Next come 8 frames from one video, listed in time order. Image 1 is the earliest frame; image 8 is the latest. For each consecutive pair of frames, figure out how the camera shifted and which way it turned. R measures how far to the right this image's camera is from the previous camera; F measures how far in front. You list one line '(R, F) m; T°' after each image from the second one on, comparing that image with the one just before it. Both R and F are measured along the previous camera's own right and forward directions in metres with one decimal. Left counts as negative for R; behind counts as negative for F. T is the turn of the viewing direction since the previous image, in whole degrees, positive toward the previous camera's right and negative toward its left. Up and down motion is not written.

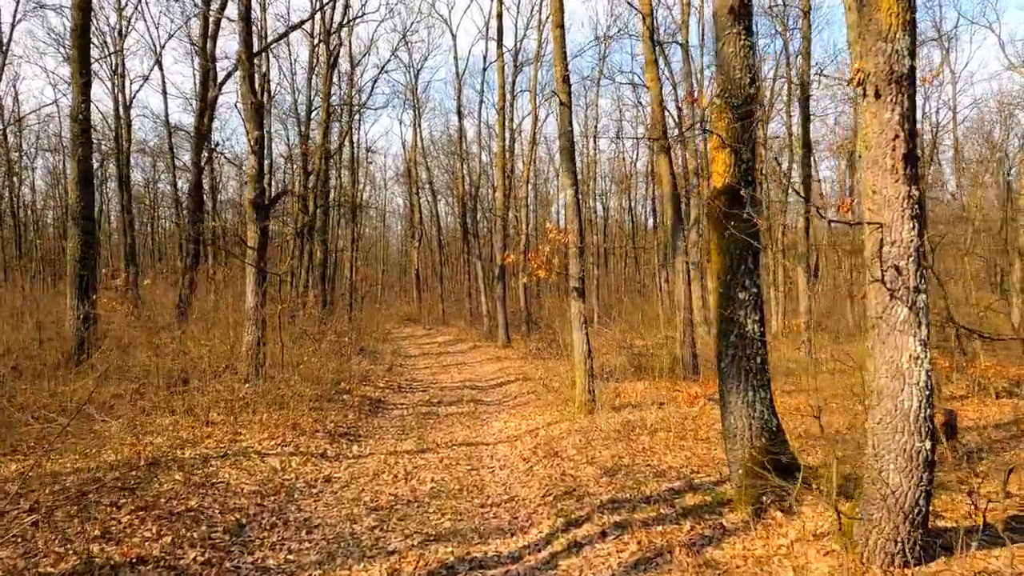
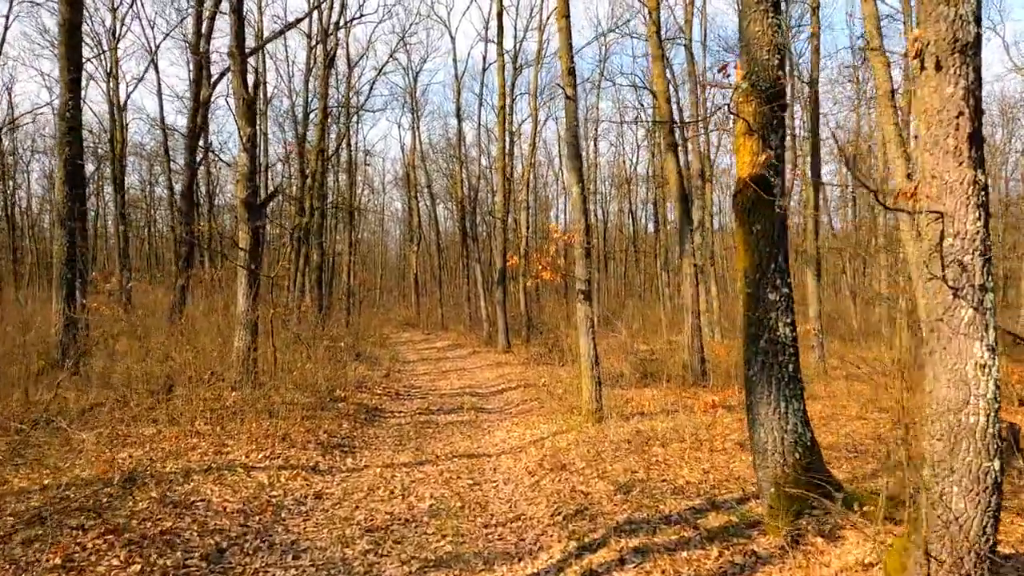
(-0.1, +0.4) m; 0°
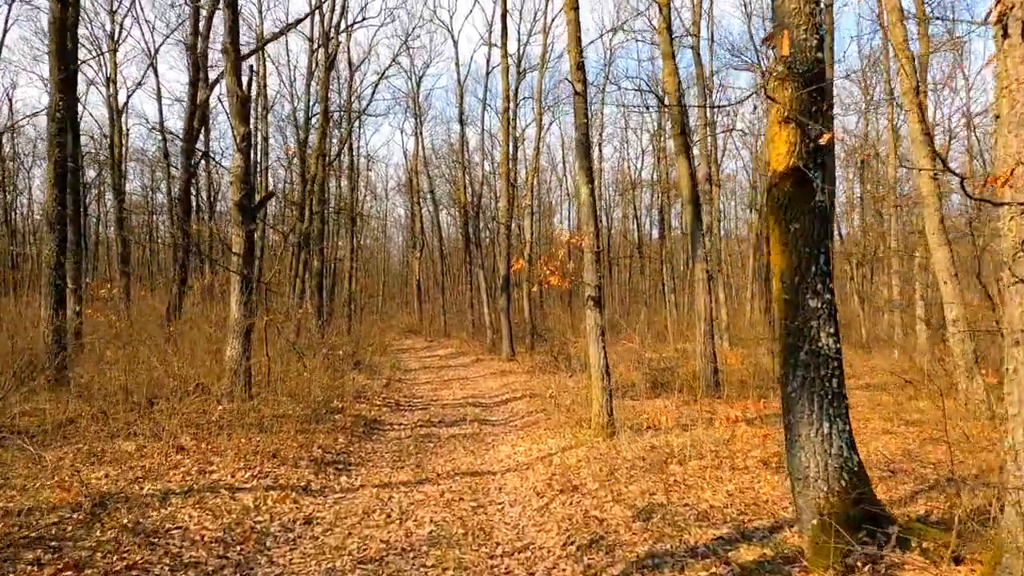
(0.0, +0.5) m; 0°
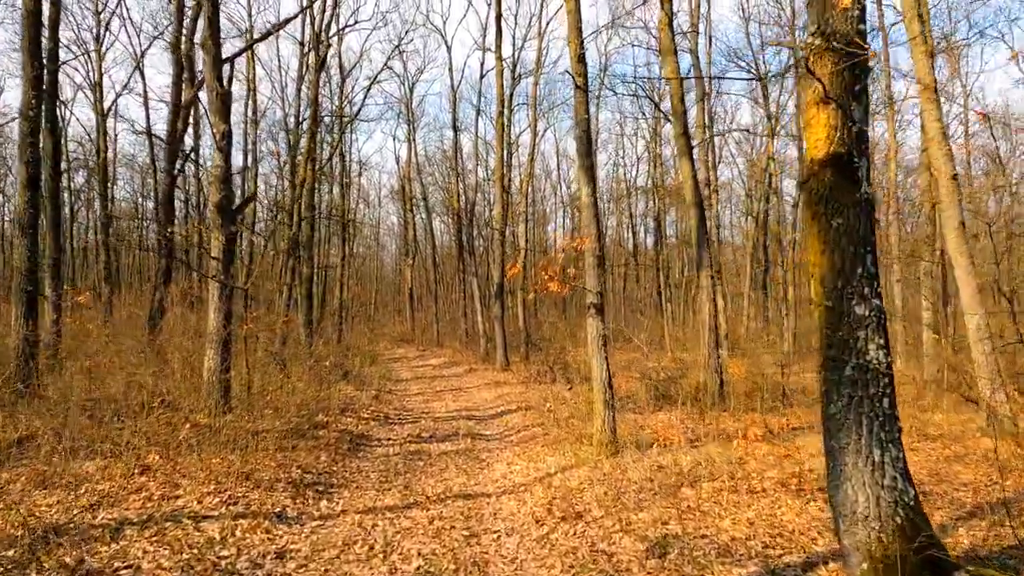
(0.0, +0.5) m; +1°
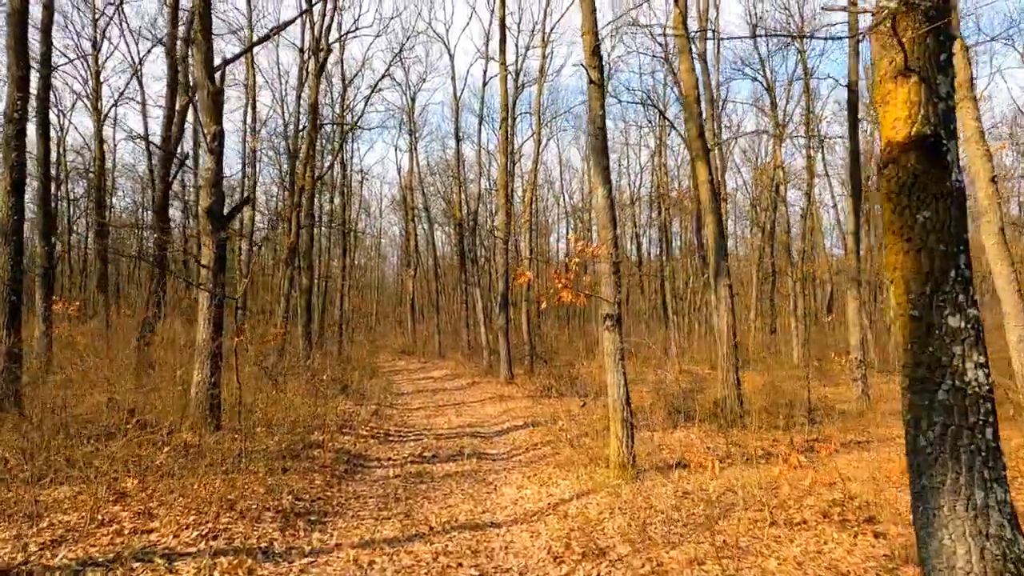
(-0.1, +0.6) m; 0°
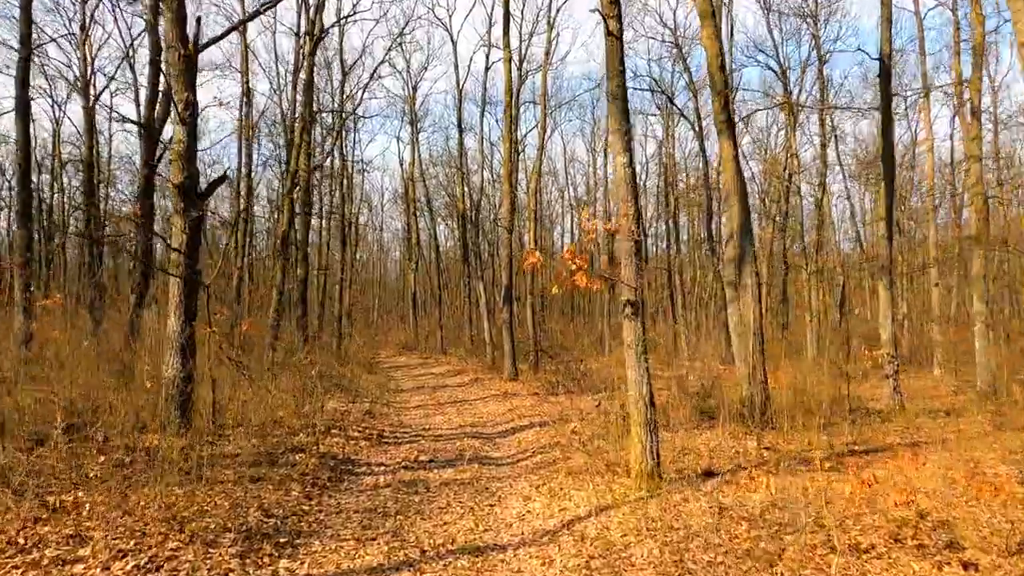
(0.0, +0.9) m; 0°
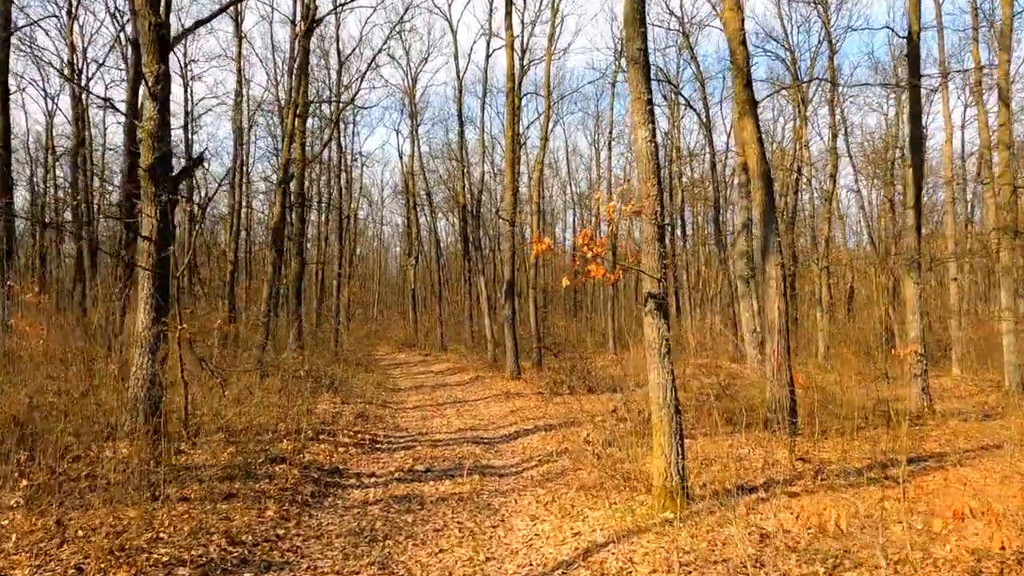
(0.0, +0.8) m; 0°
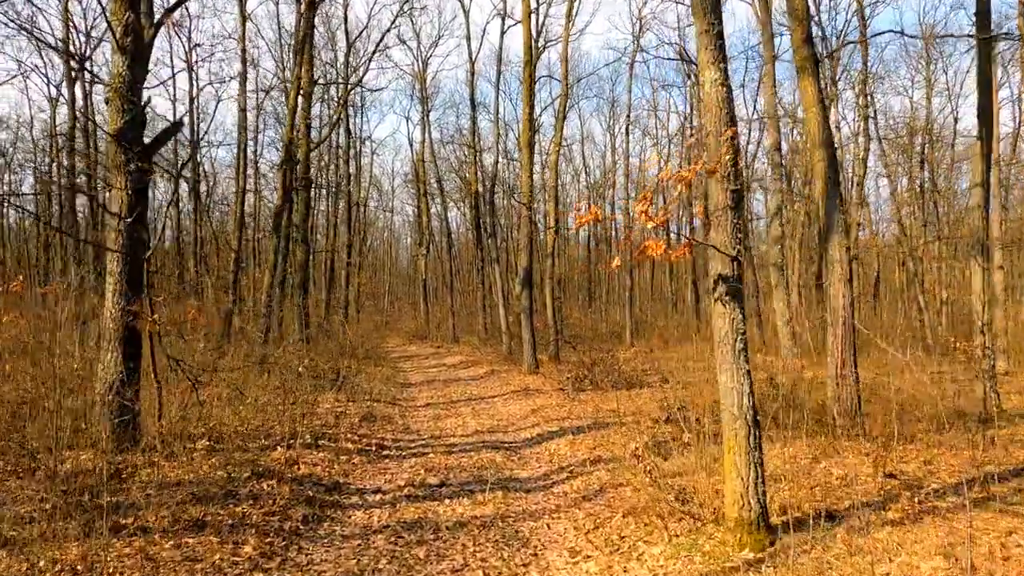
(-0.2, +1.1) m; -1°
